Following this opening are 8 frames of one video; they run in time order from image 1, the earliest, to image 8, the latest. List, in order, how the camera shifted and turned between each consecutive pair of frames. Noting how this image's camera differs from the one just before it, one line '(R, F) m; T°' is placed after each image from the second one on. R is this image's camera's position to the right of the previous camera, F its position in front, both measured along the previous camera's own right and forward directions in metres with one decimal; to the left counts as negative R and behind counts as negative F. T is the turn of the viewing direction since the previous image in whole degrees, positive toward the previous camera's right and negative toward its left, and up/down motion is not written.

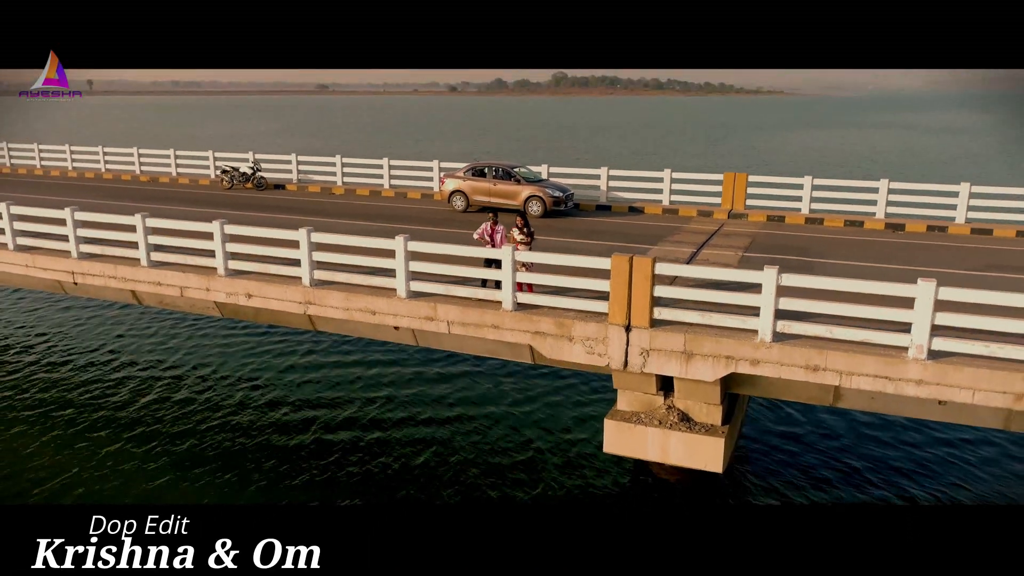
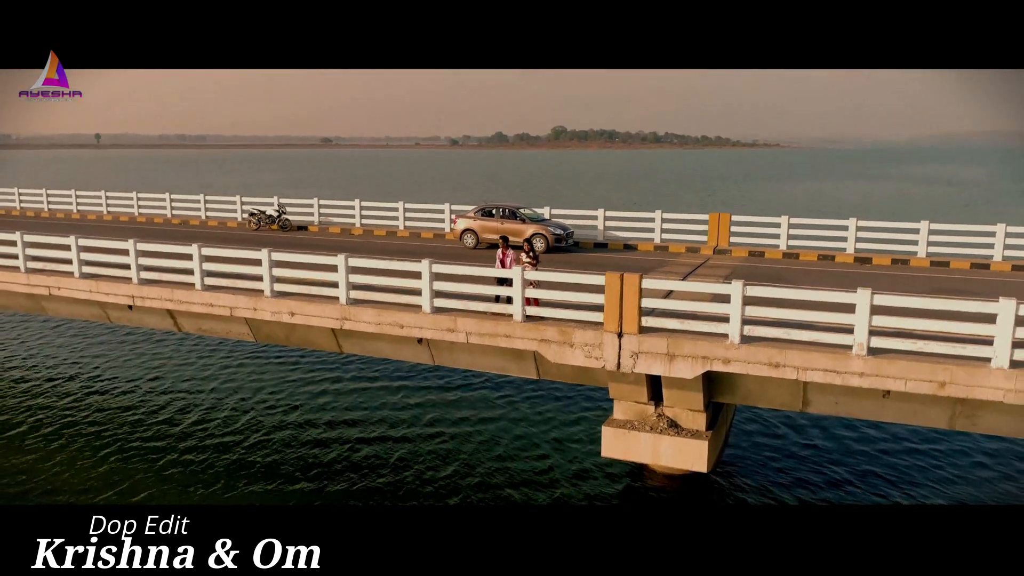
(-0.2, -1.8) m; 0°
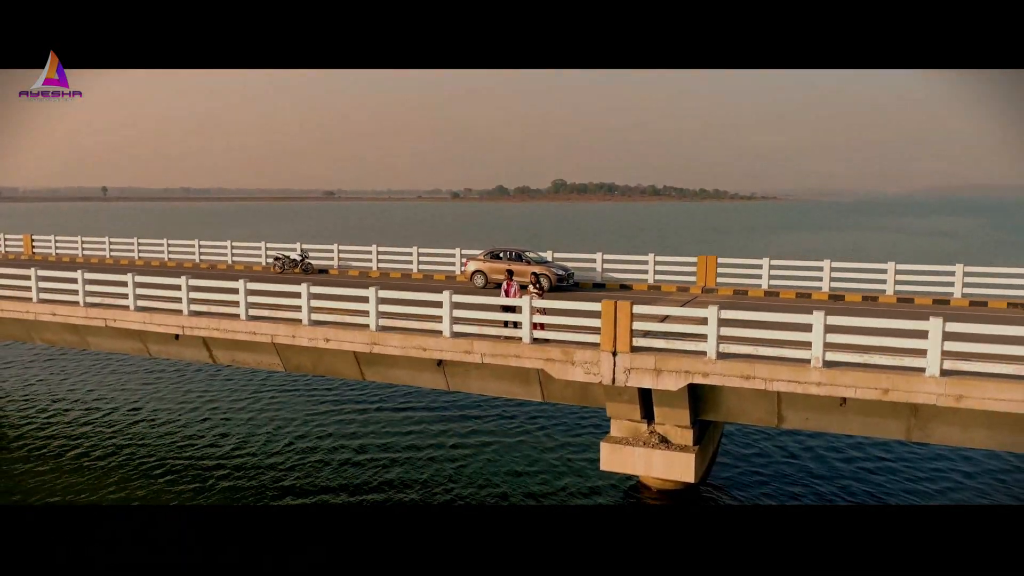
(-0.2, -1.9) m; 0°
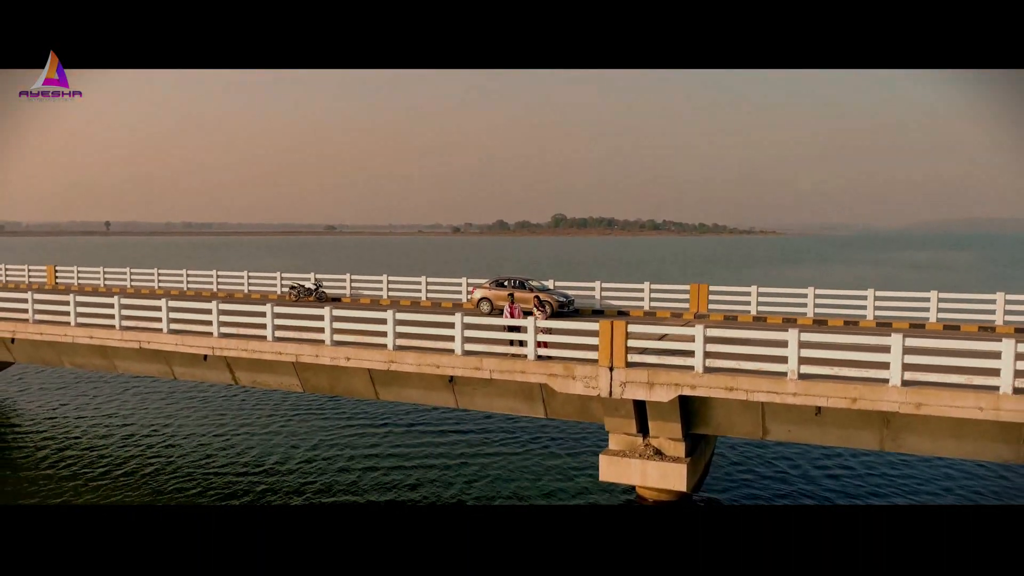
(-0.1, -1.4) m; 0°
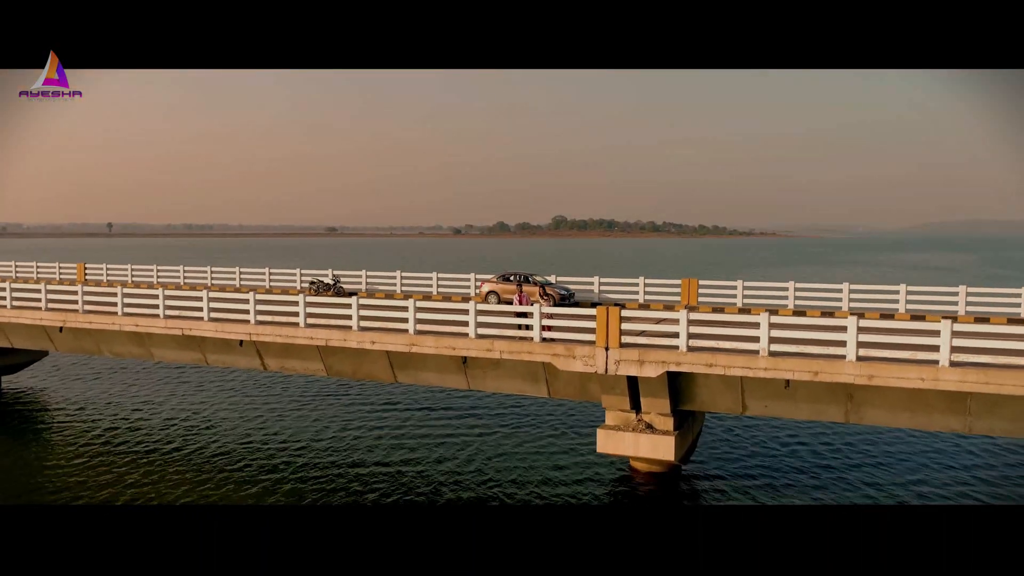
(-0.2, -2.0) m; 0°
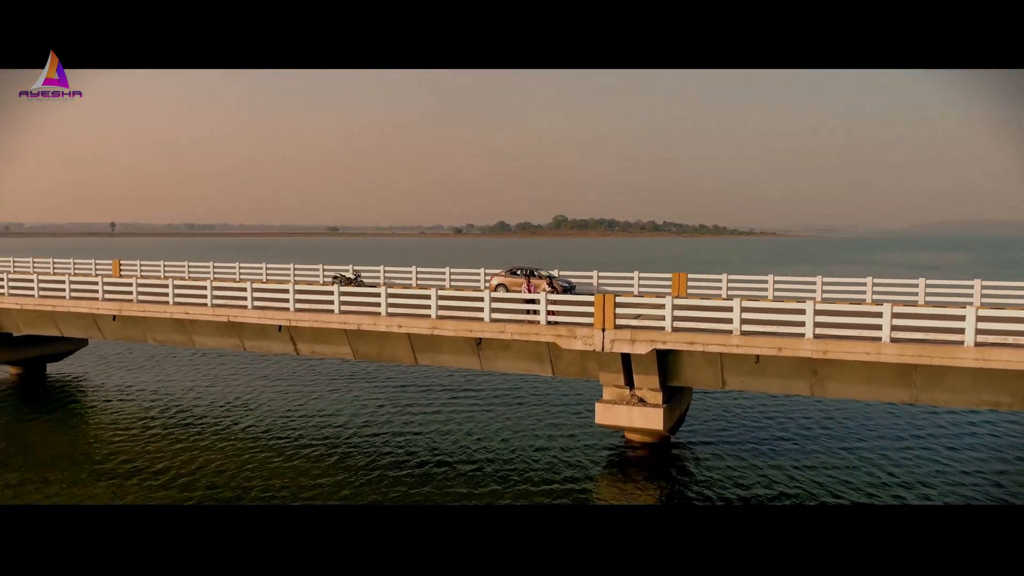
(-0.3, -2.7) m; 0°
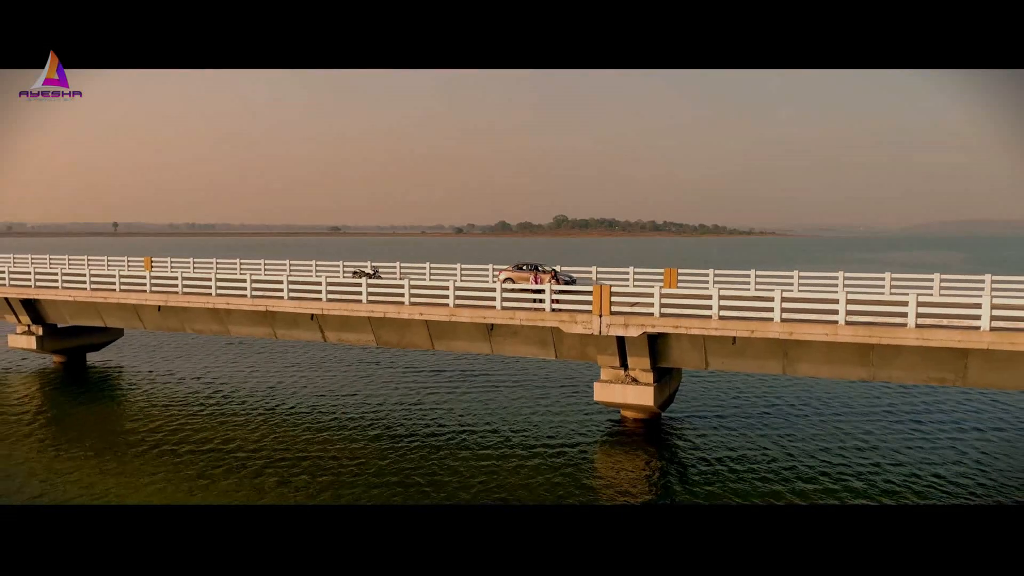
(-0.3, -2.8) m; 0°
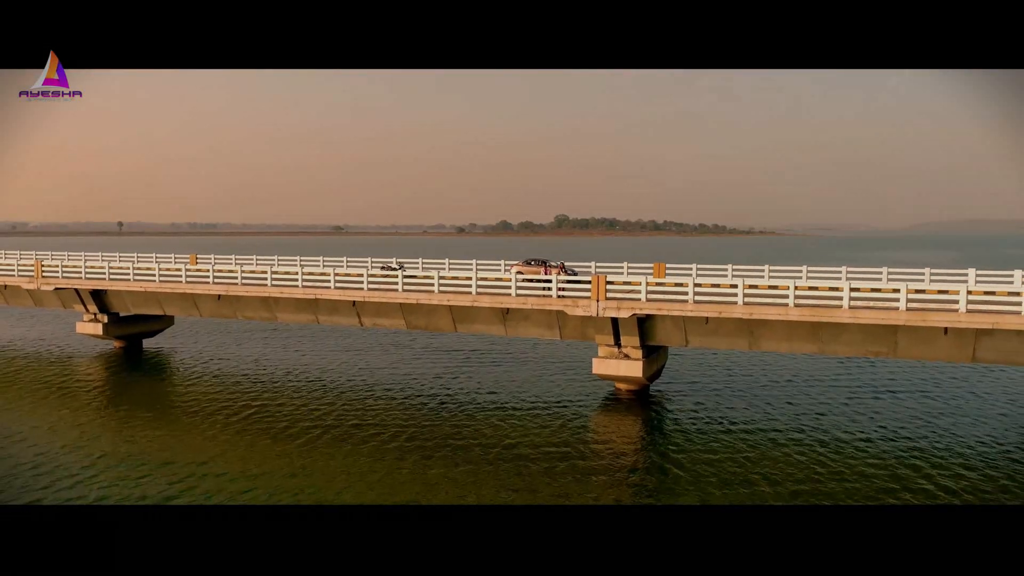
(-0.5, -4.7) m; 0°
